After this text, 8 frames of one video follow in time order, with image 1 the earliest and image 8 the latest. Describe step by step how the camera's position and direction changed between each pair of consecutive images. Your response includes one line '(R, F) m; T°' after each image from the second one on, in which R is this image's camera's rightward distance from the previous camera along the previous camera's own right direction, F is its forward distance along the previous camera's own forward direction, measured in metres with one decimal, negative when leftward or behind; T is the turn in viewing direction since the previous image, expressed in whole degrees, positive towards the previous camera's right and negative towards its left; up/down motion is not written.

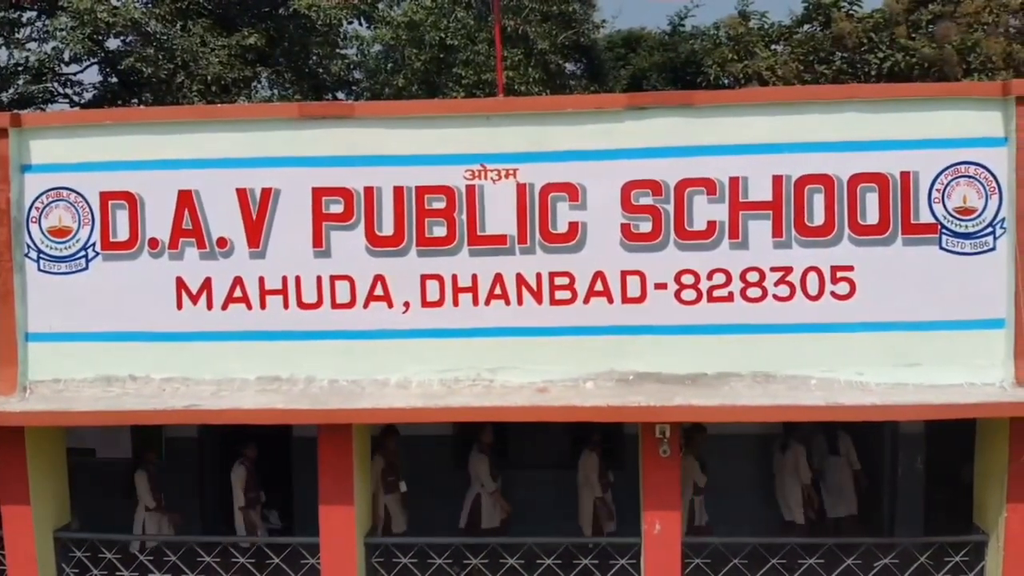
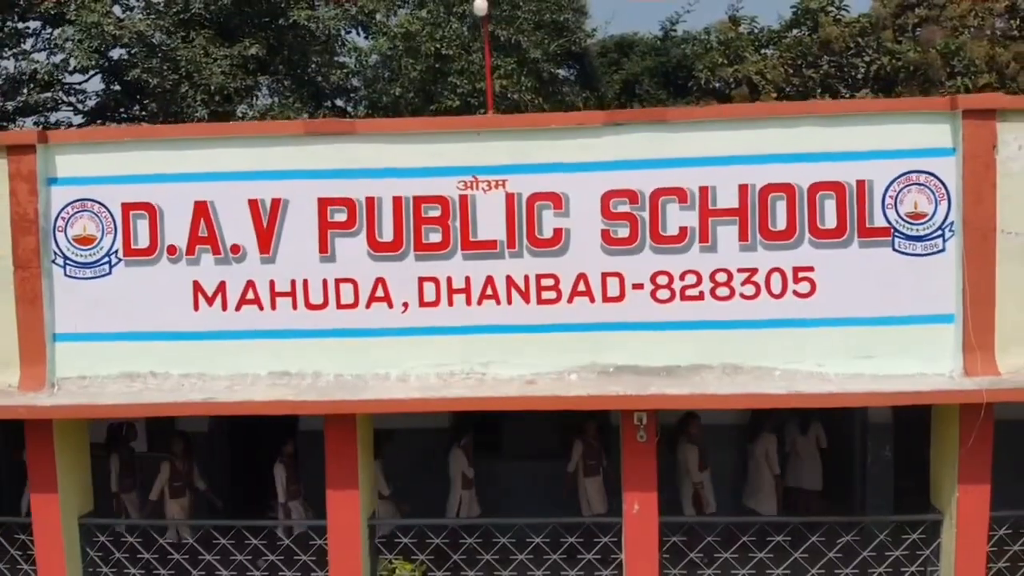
(+0.1, -0.4) m; 0°
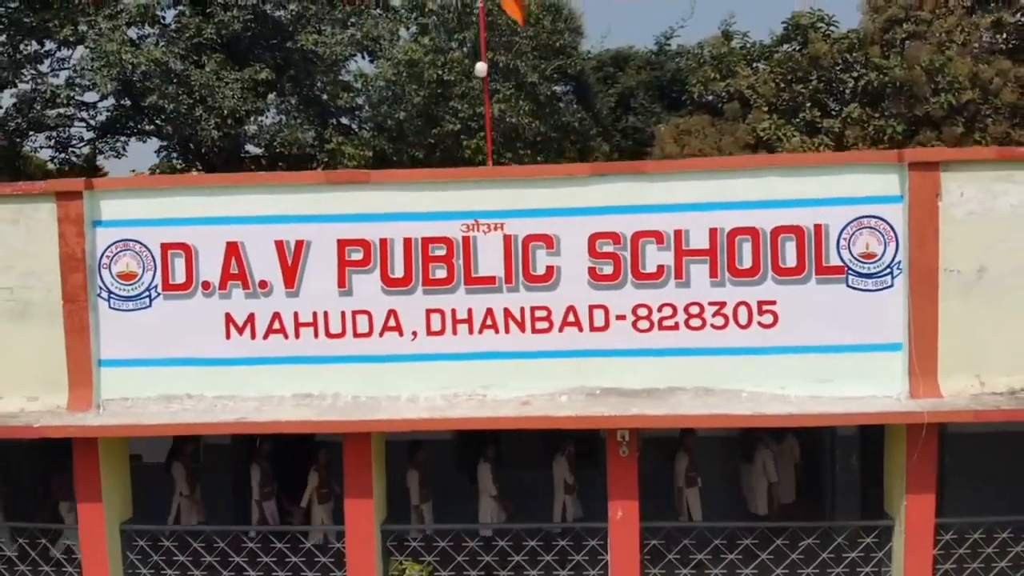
(0.0, -0.7) m; 0°
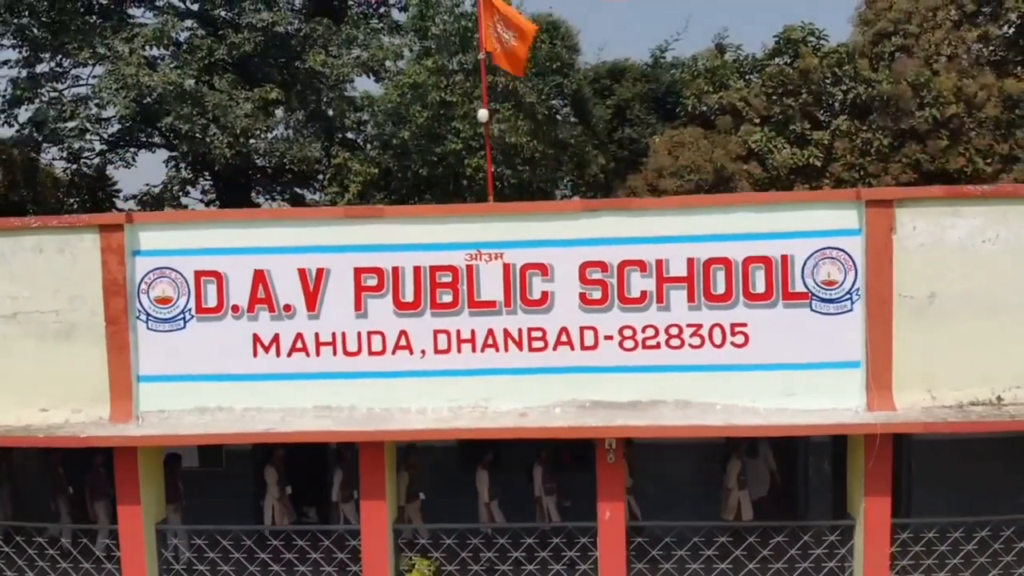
(0.0, -0.7) m; 0°
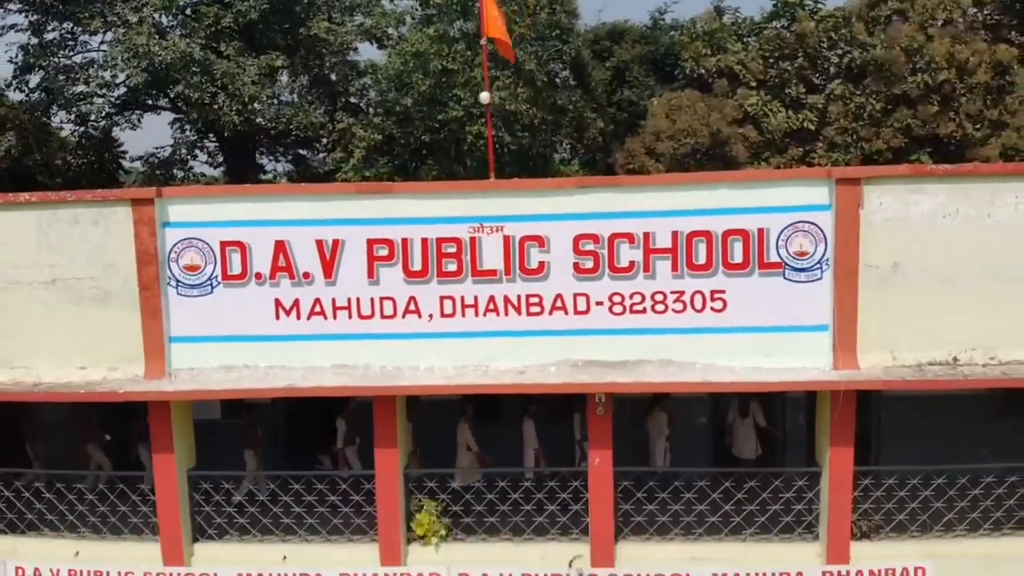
(0.0, -0.6) m; 0°
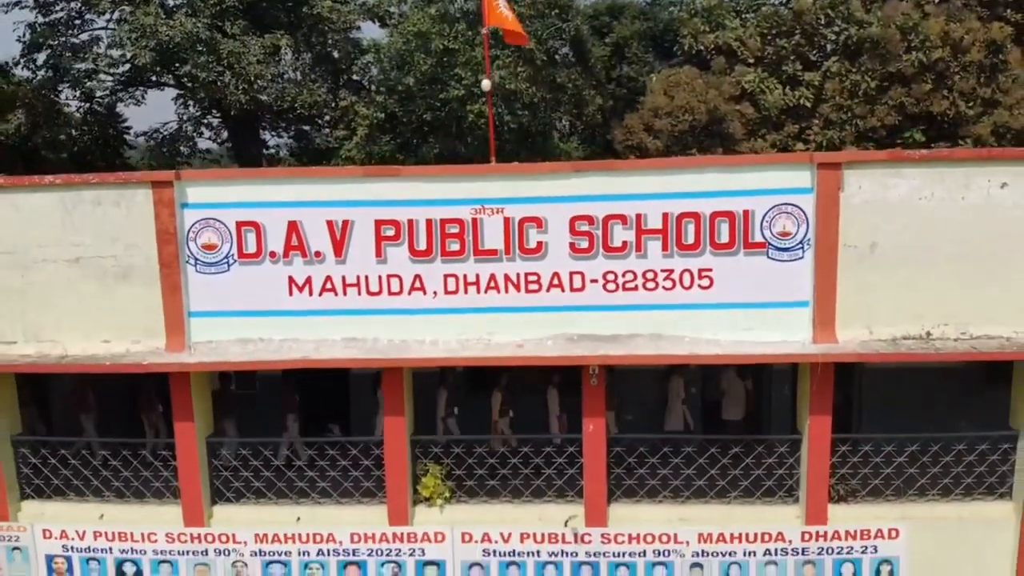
(0.0, -0.5) m; 0°
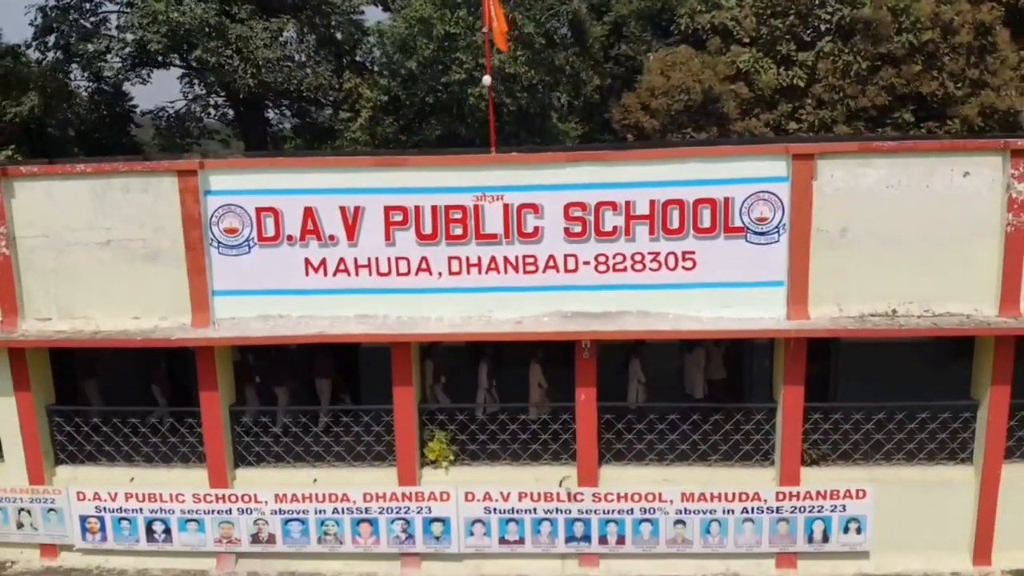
(0.0, -0.7) m; 0°
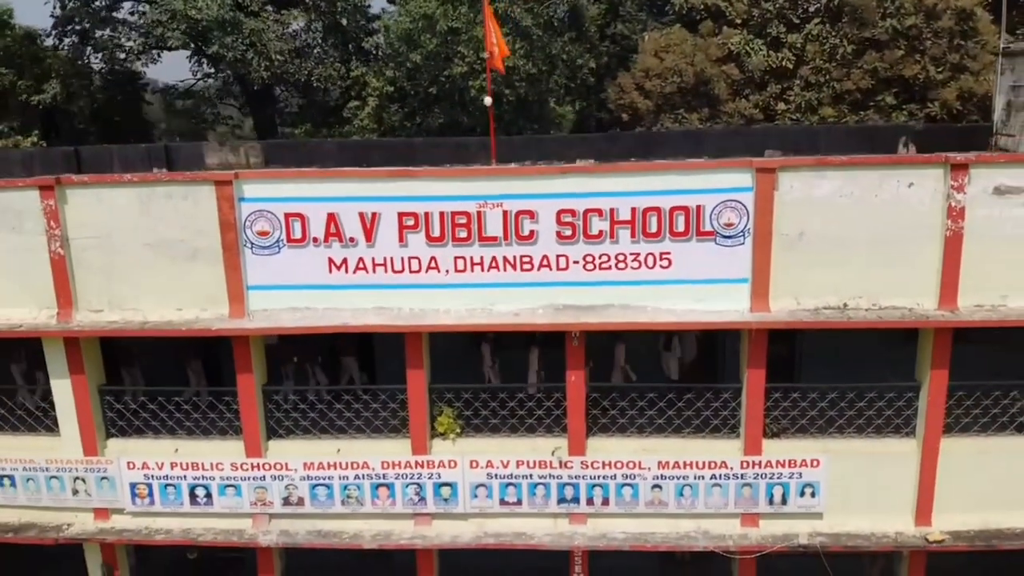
(0.0, -1.2) m; 0°
